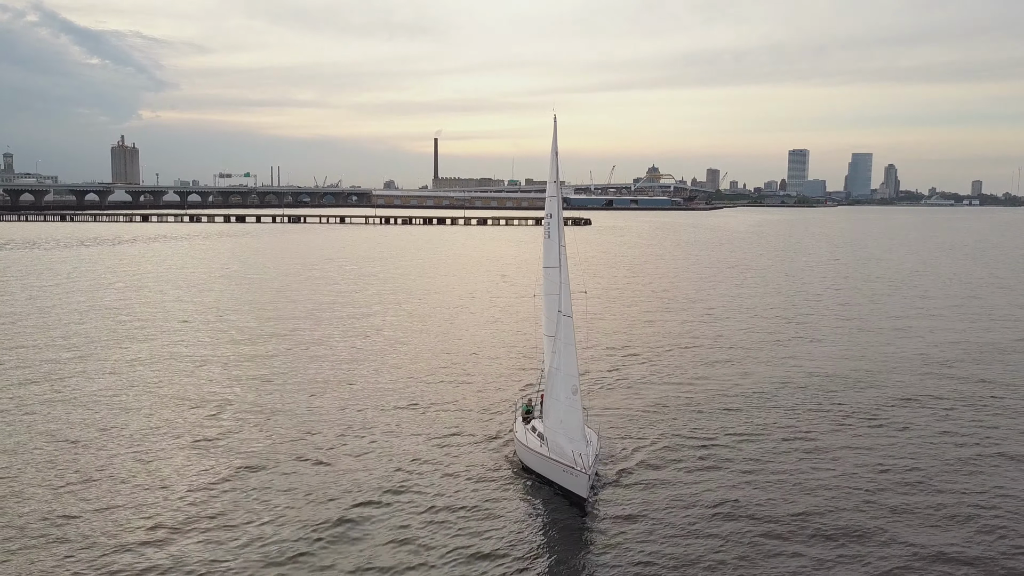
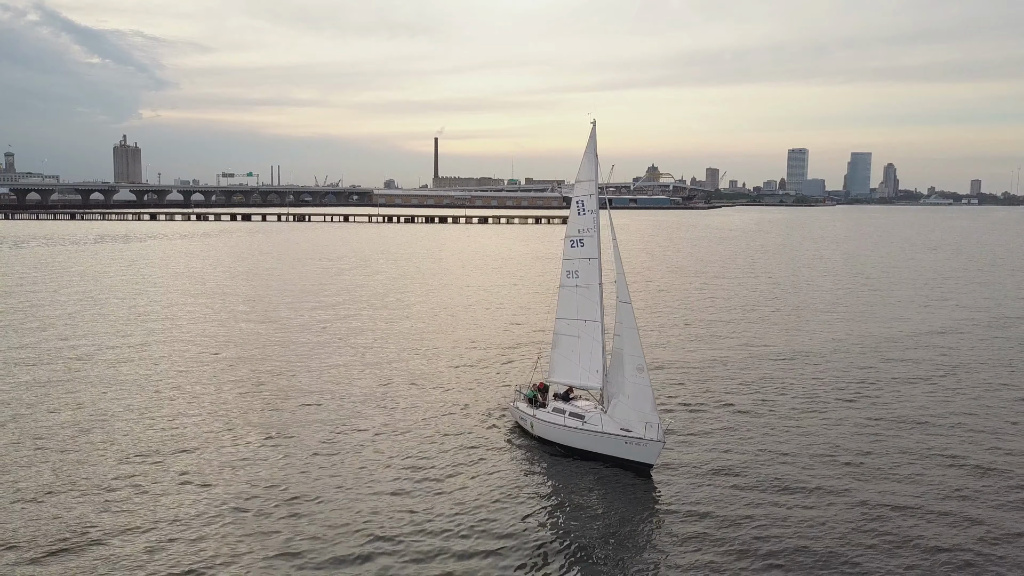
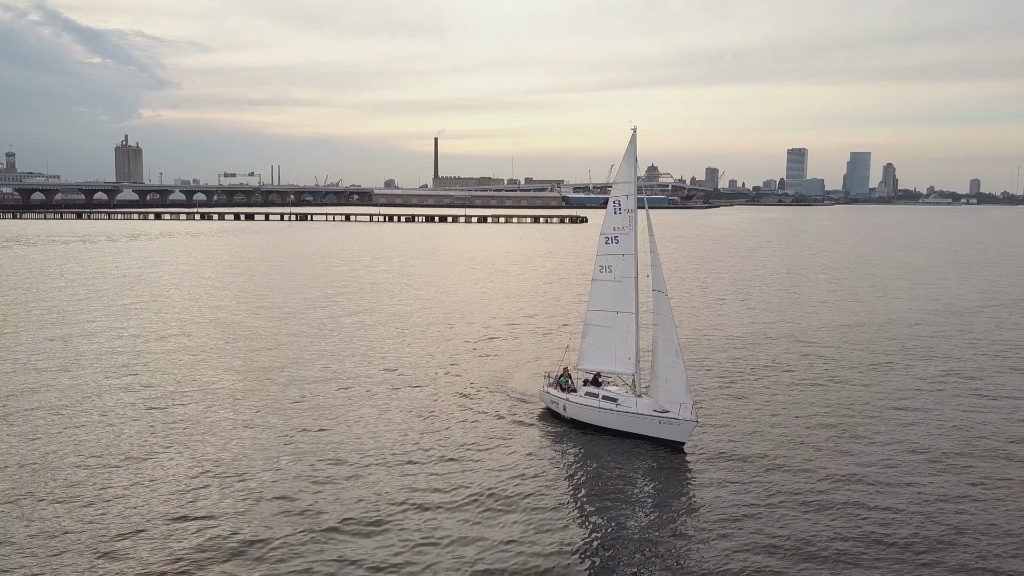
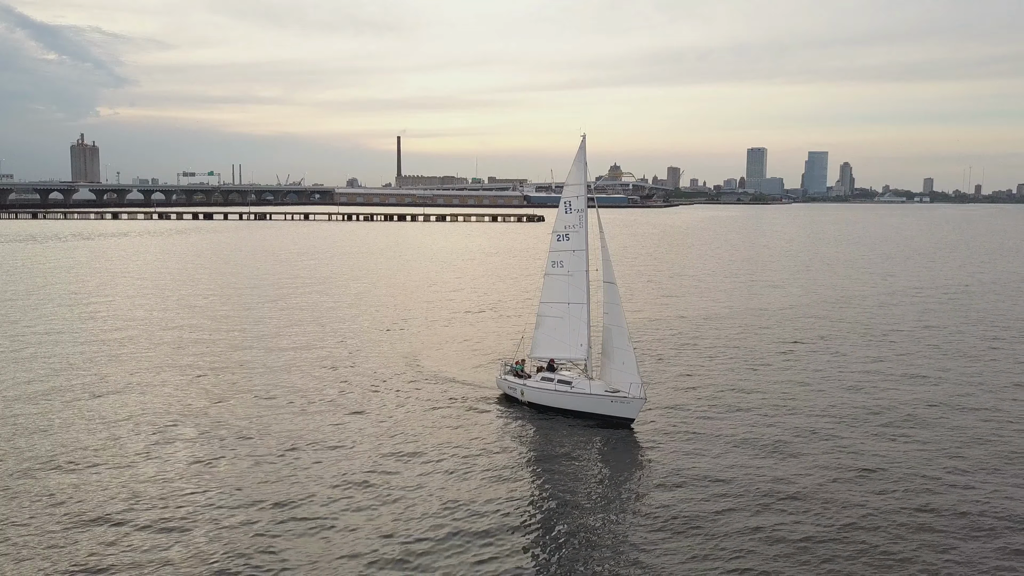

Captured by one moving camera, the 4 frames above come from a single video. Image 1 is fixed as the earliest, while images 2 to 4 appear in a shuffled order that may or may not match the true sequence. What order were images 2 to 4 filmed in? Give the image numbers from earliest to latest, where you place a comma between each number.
2, 3, 4
